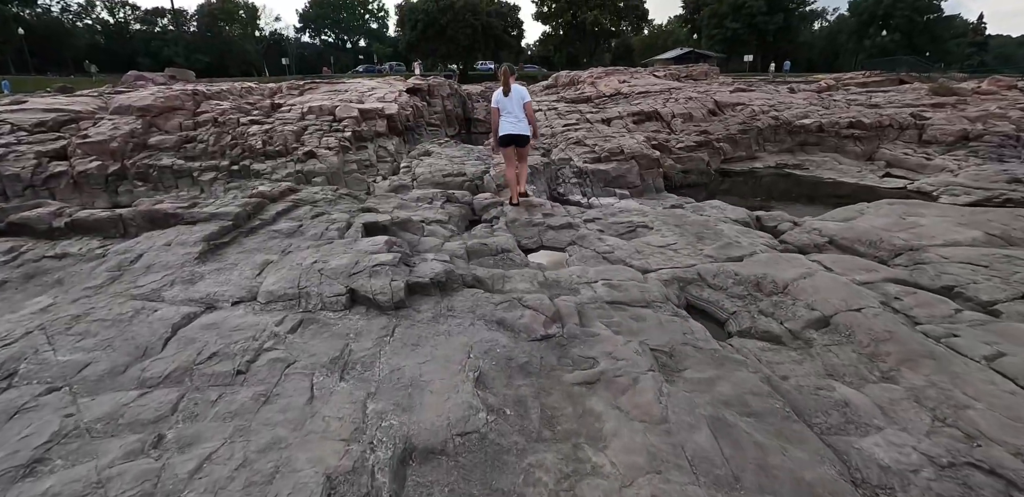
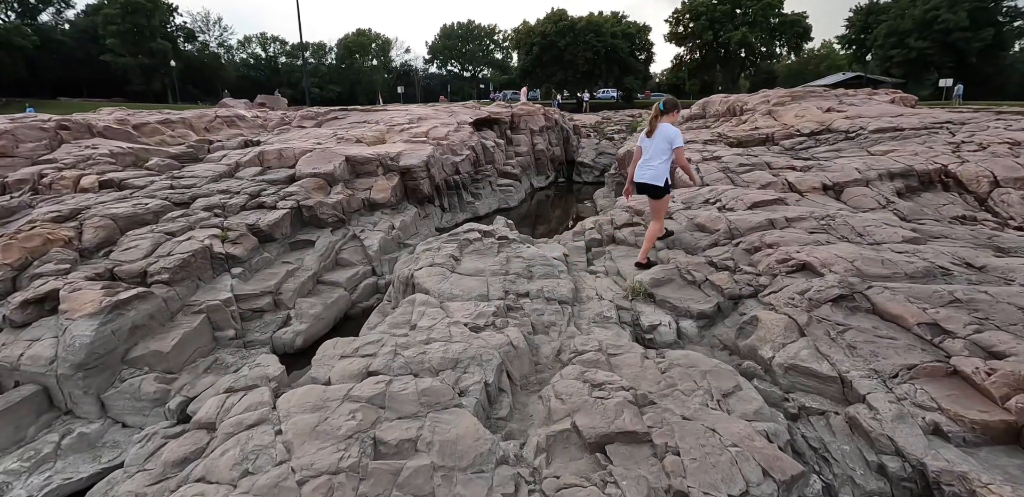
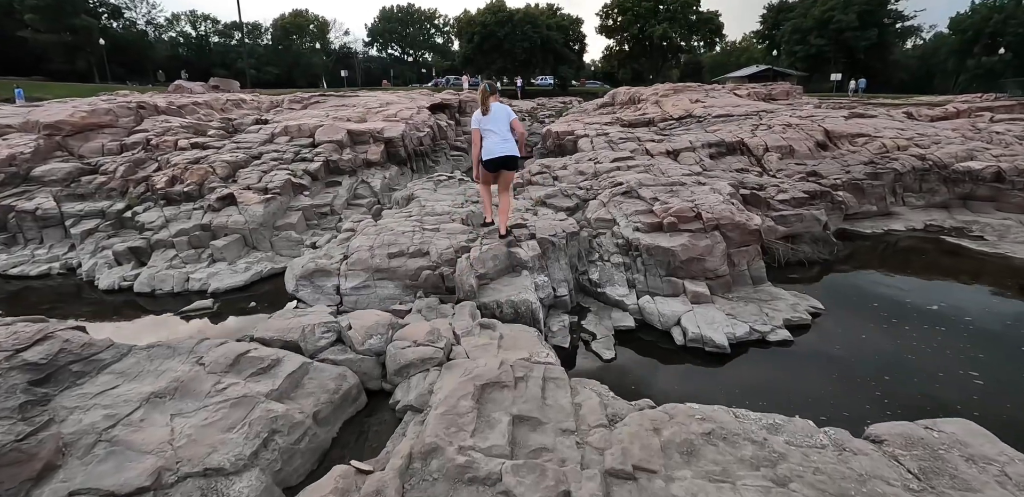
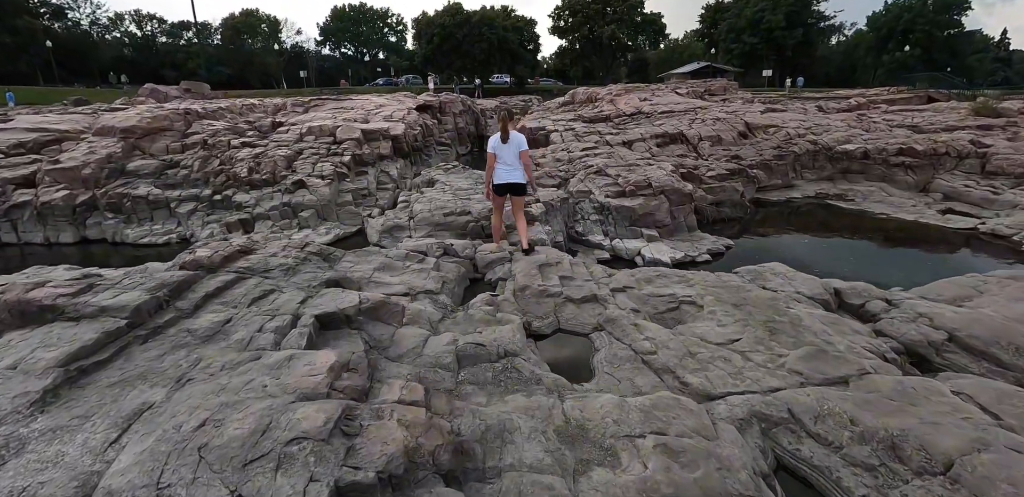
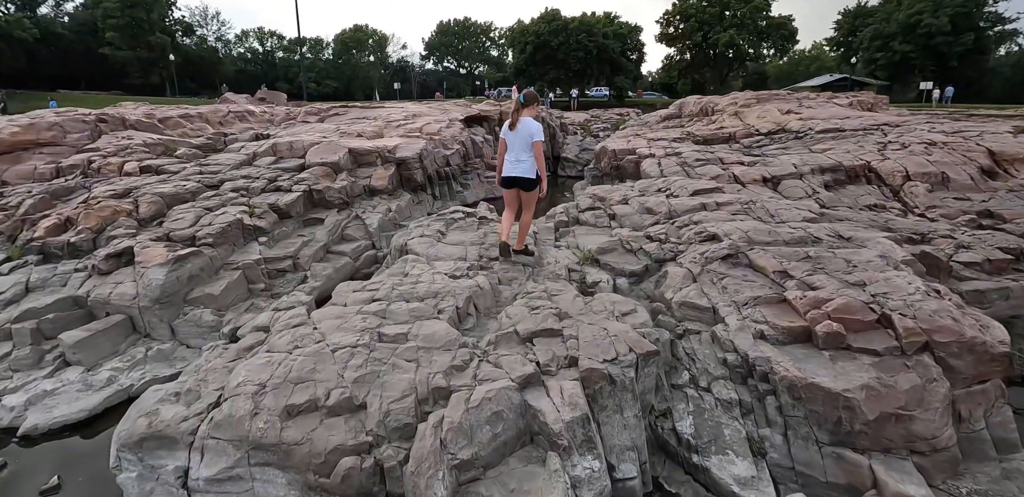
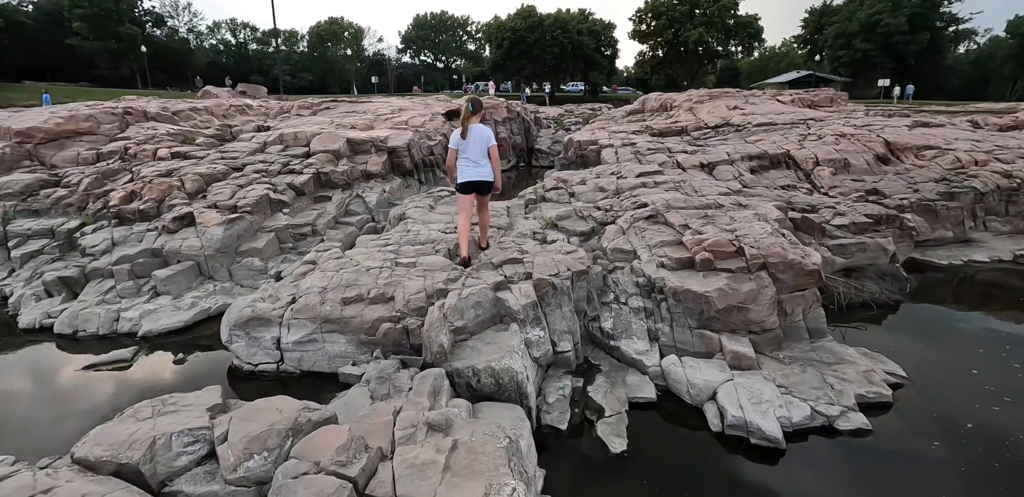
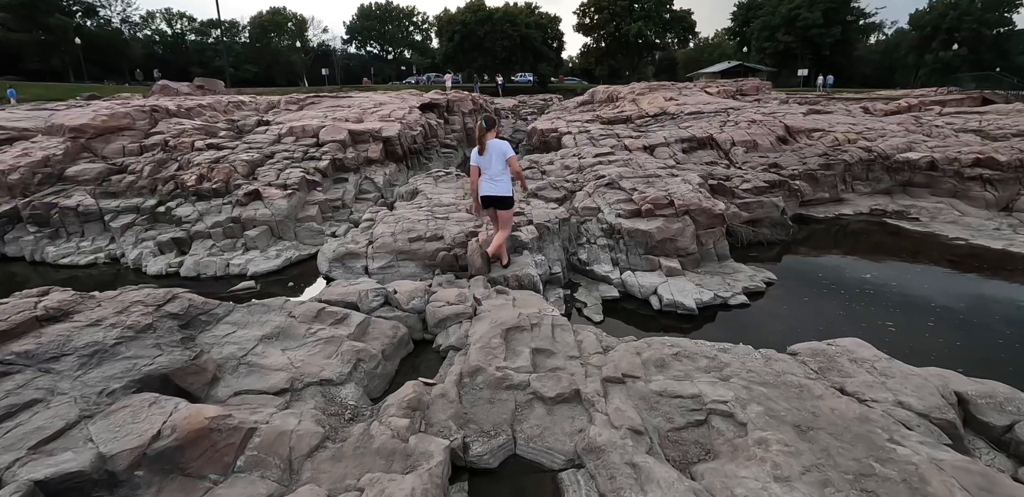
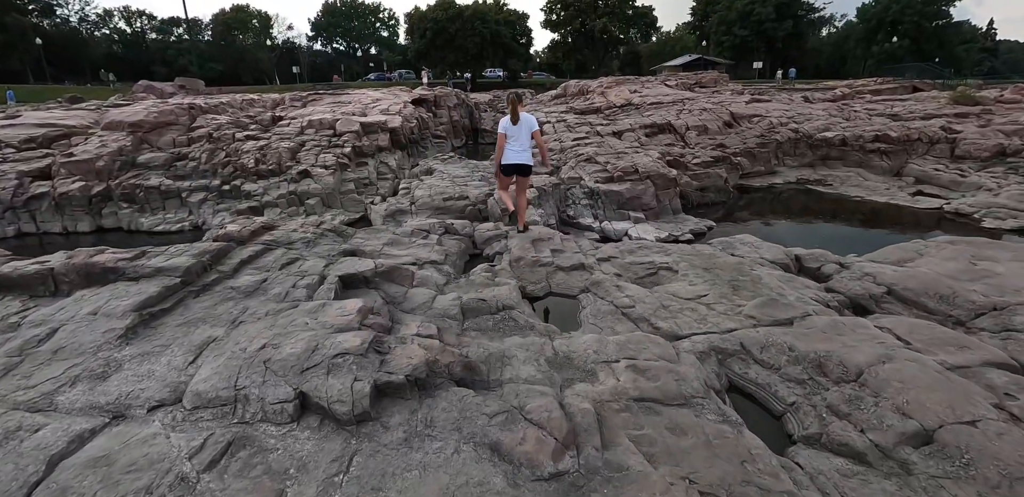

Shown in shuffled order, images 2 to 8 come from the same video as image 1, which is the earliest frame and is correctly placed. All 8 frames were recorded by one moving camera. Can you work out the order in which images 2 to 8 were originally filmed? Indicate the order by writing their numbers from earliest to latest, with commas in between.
8, 4, 7, 3, 6, 5, 2
